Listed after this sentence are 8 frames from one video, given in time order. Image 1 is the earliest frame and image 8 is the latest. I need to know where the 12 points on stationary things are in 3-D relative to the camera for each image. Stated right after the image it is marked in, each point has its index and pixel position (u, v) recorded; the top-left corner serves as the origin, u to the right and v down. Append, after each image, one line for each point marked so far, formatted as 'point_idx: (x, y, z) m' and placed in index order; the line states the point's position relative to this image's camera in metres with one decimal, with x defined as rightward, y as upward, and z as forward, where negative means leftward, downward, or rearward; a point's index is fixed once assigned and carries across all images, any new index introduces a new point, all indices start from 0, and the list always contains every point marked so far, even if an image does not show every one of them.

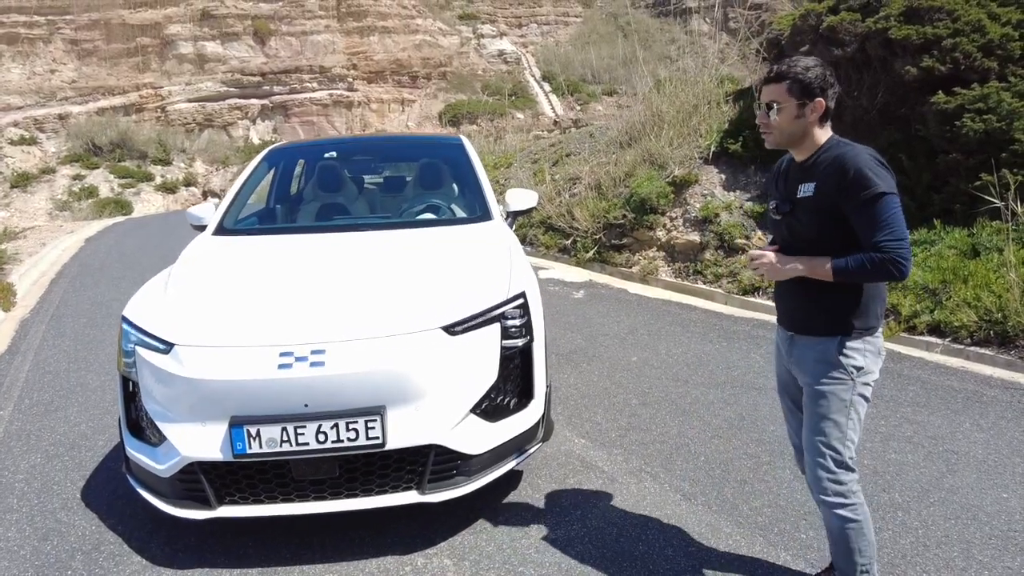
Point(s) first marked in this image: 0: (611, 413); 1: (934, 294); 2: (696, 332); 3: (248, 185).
0: (+0.6, -0.8, +4.2) m
1: (+4.0, -0.1, +6.0) m
2: (+1.7, -0.4, +5.8) m
3: (-1.9, +0.7, +4.5) m
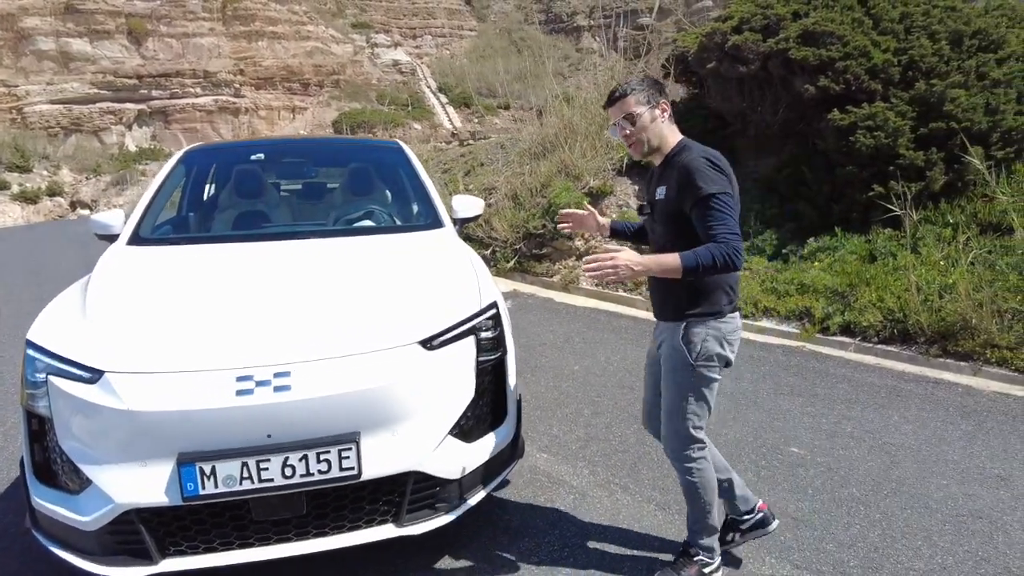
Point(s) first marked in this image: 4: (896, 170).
0: (+0.3, -0.9, +4.1) m
1: (+3.3, -0.1, +6.4) m
2: (+1.1, -0.5, +5.9) m
3: (-2.2, +0.6, +4.0) m
4: (+4.3, +1.3, +7.2) m
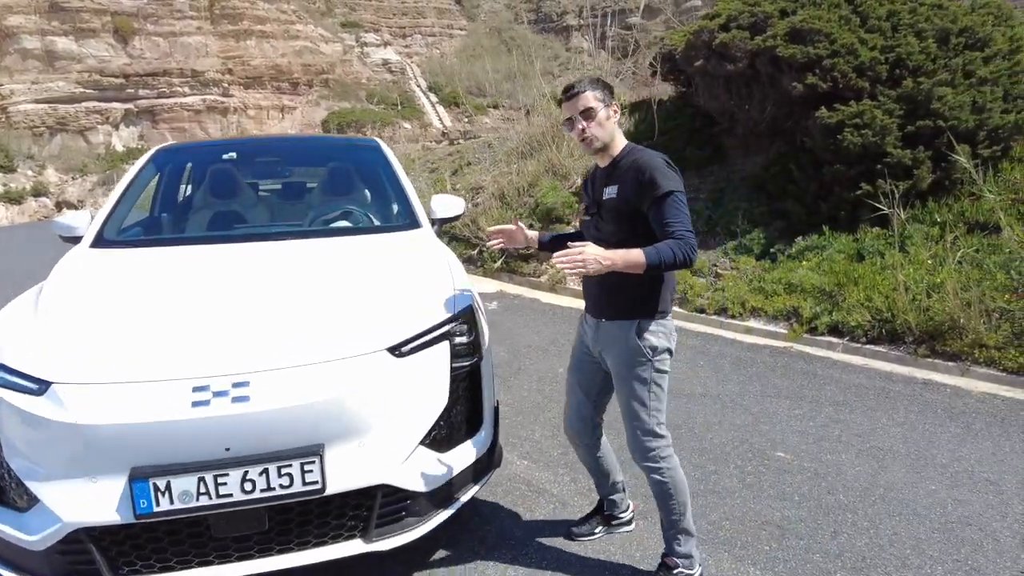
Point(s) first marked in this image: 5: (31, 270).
0: (+0.2, -0.9, +4.0) m
1: (+3.2, -0.1, +6.4) m
2: (+0.9, -0.5, +5.8) m
3: (-2.3, +0.6, +3.9) m
4: (+4.1, +1.3, +7.1) m
5: (-7.2, +0.3, +9.5) m
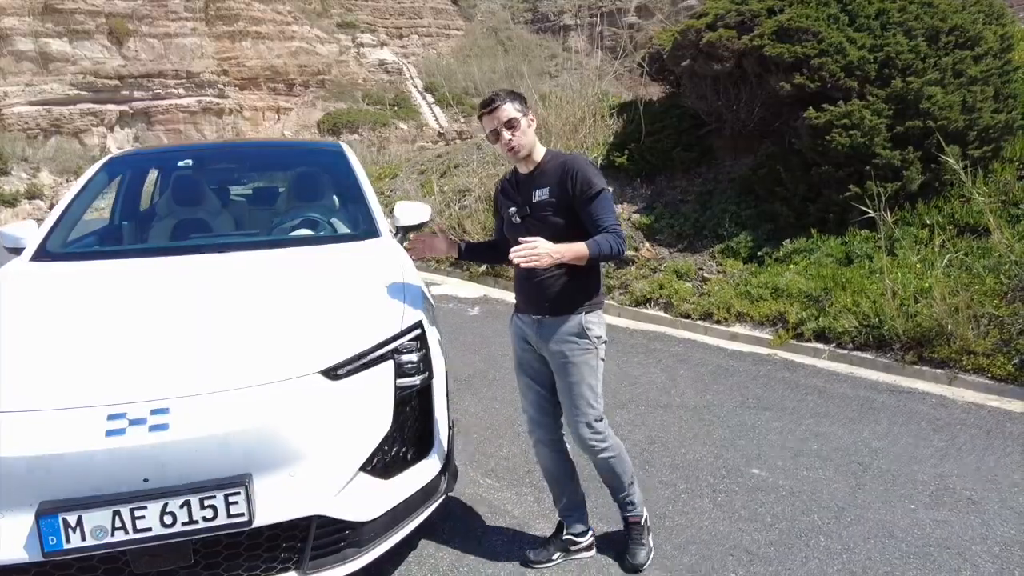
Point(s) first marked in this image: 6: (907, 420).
0: (0.0, -0.9, +3.8) m
1: (+3.0, -0.1, +6.2) m
2: (+0.7, -0.5, +5.7) m
3: (-2.5, +0.5, +3.8) m
4: (+3.9, +1.3, +7.0) m
5: (-7.4, +0.2, +9.4) m
6: (+2.6, -0.9, +4.2) m
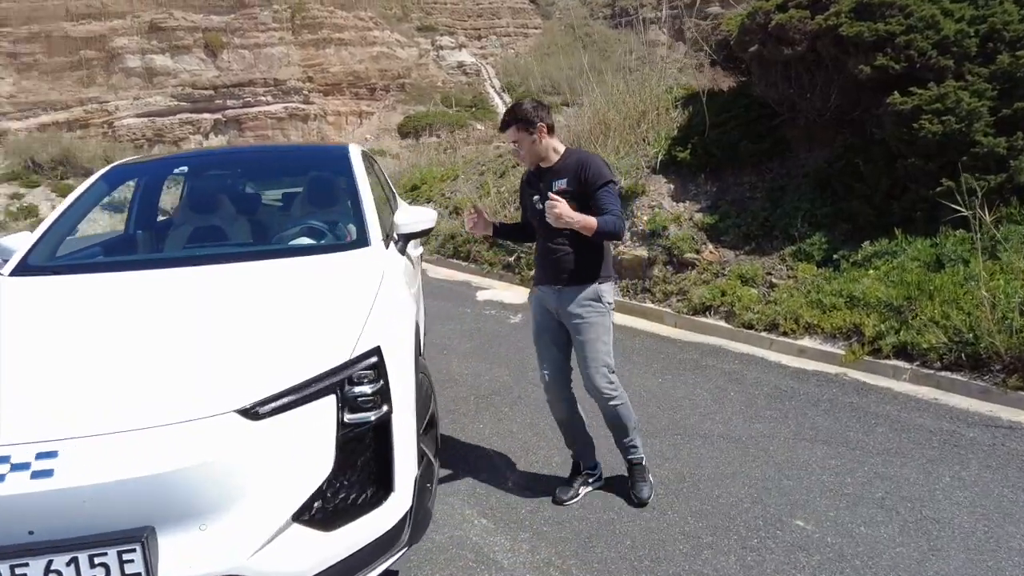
0: (+0.1, -1.0, +3.4) m
1: (+3.3, -0.2, +5.5) m
2: (+1.0, -0.6, +5.1) m
3: (-2.5, +0.5, +3.7) m
4: (+4.3, +1.2, +6.0) m
5: (-6.6, +0.1, +9.8) m
6: (+2.6, -0.9, +3.4) m
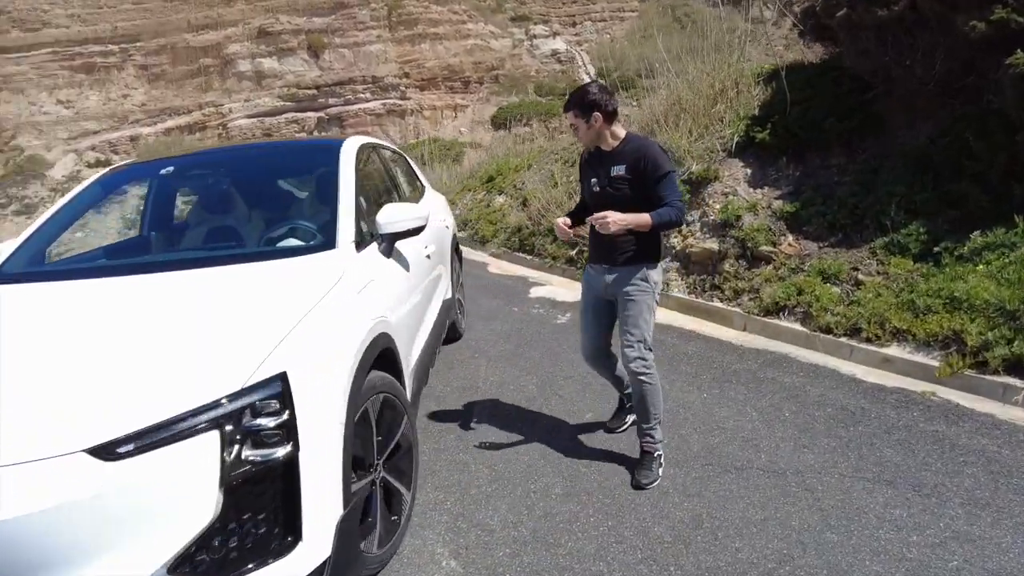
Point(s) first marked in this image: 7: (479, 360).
0: (0.0, -1.0, +3.0) m
1: (+3.5, -0.2, +4.5) m
2: (+1.2, -0.6, +4.5) m
3: (-2.5, +0.4, +3.6) m
4: (+4.6, +1.2, +4.9) m
5: (-5.6, +0.2, +10.3) m
6: (+2.6, -1.0, +2.6) m
7: (-0.3, -0.6, +5.1) m
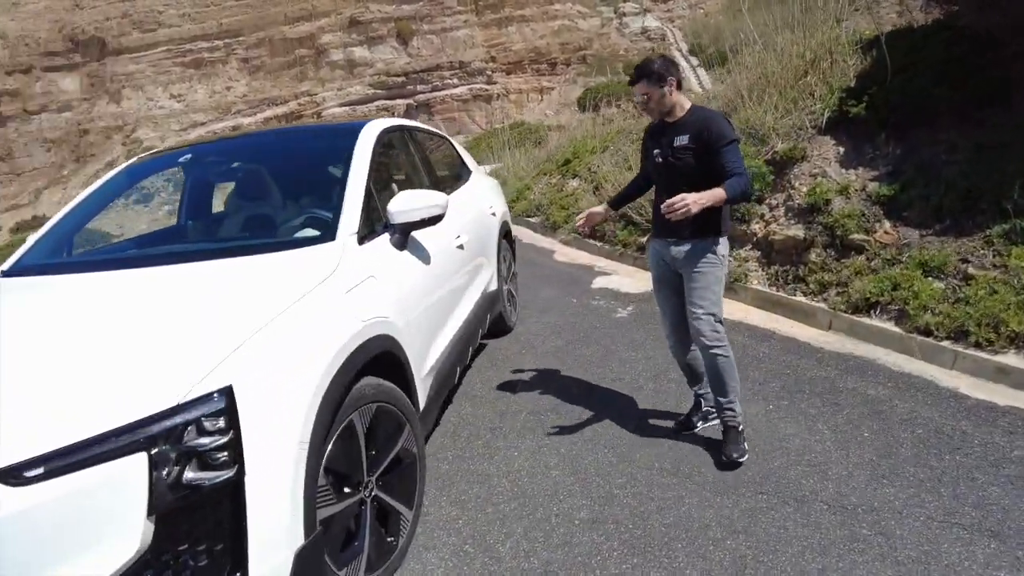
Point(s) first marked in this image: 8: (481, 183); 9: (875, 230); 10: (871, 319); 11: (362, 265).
0: (+0.1, -1.0, +2.7) m
1: (+3.8, -0.2, +3.7) m
2: (+1.5, -0.6, +4.0) m
3: (-2.3, +0.5, +3.6) m
4: (+4.9, +1.2, +3.9) m
5: (-4.5, +0.5, +10.7) m
6: (+2.6, -1.0, +2.0) m
7: (+0.1, -0.5, +4.8) m
8: (-0.2, +0.9, +5.2) m
9: (+3.3, +0.5, +5.8) m
10: (+2.9, -0.3, +5.1) m
11: (-0.6, +0.1, +2.6) m
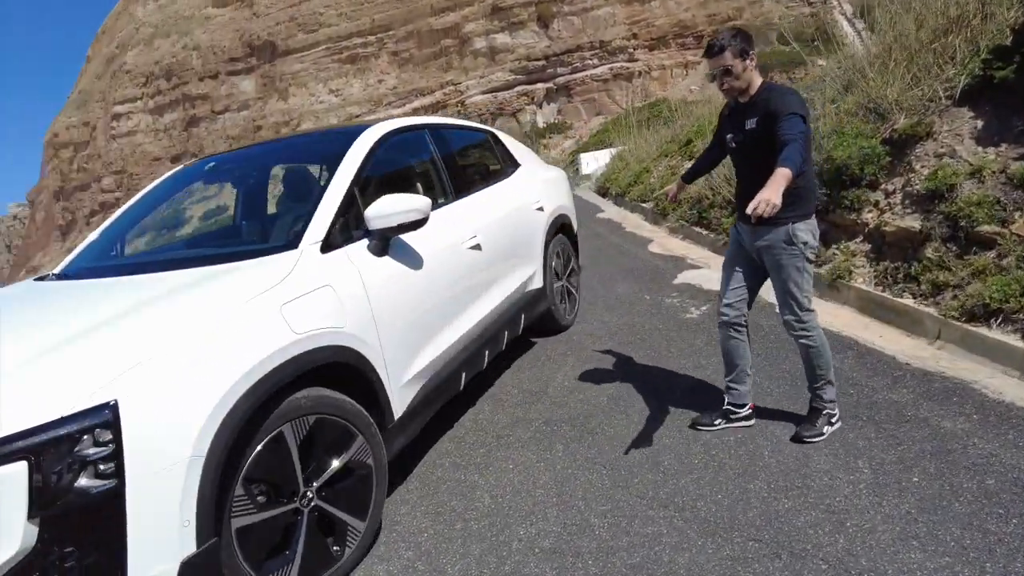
0: (-0.1, -1.1, +2.5) m
1: (+3.7, -0.3, +2.6) m
2: (+1.6, -0.6, +3.5) m
3: (-2.2, +0.5, +3.9) m
4: (+4.9, +1.1, +2.5) m
5: (-2.7, +0.7, +11.3) m
6: (+2.2, -1.1, +1.3) m
7: (+0.4, -0.5, +4.6) m
8: (+0.2, +0.9, +5.0) m
9: (+3.8, +0.5, +4.8) m
10: (+3.2, -0.3, +4.3) m
11: (-0.8, +0.1, +2.6) m
